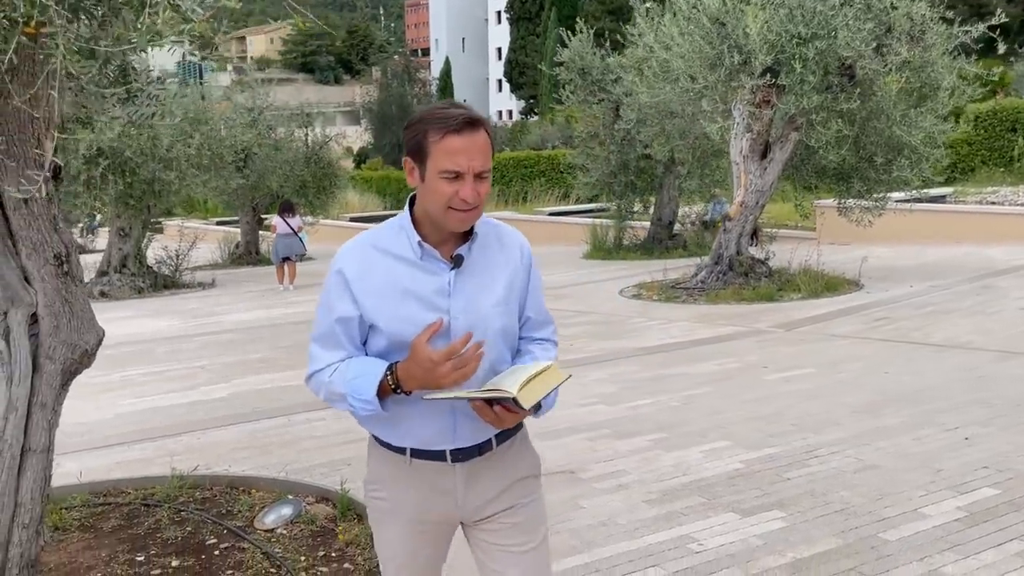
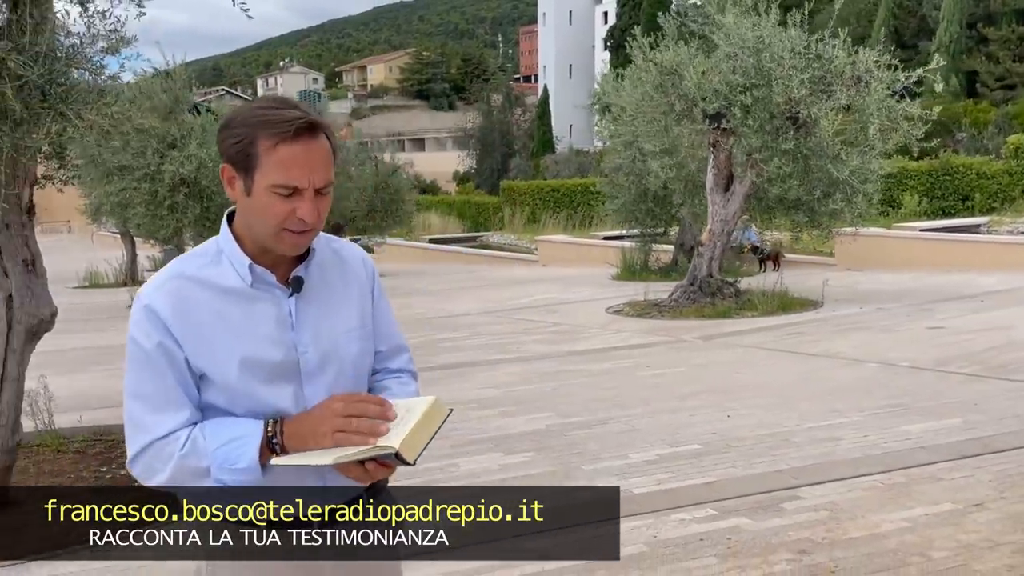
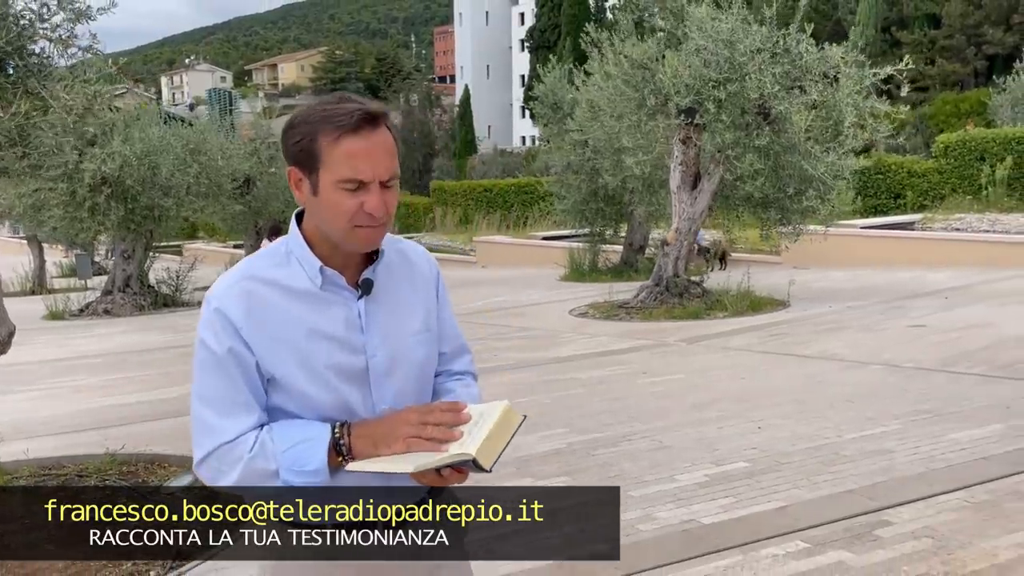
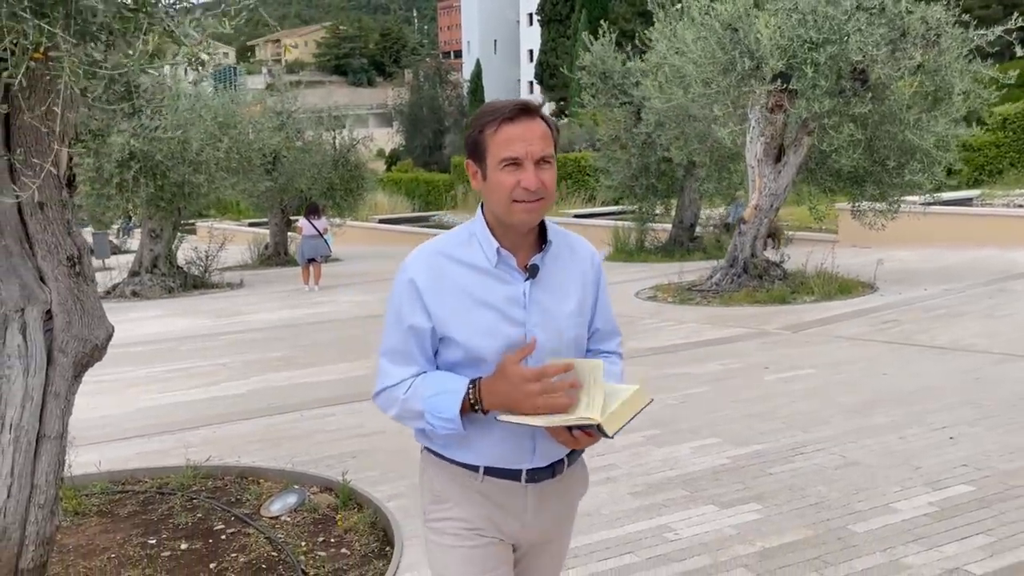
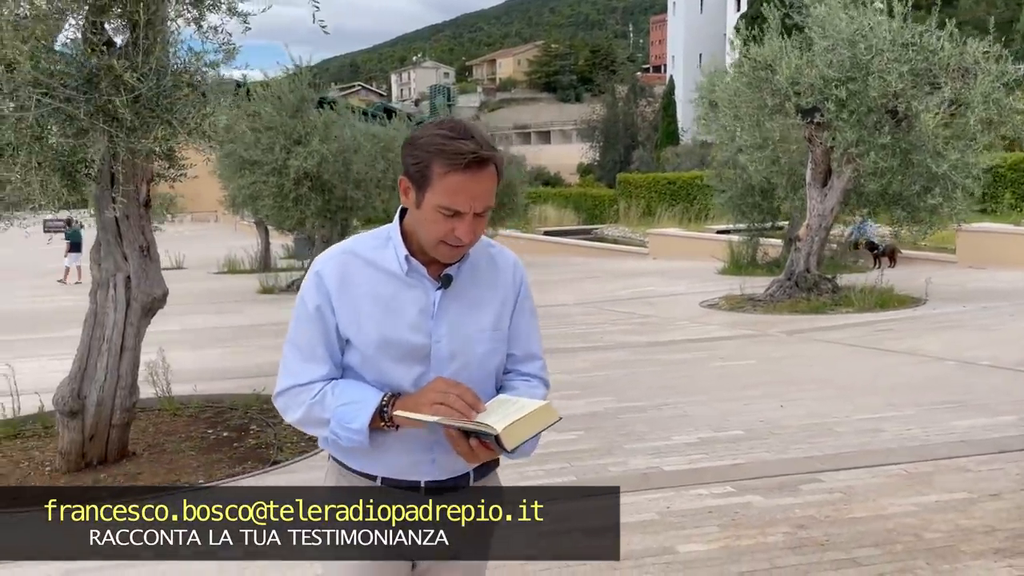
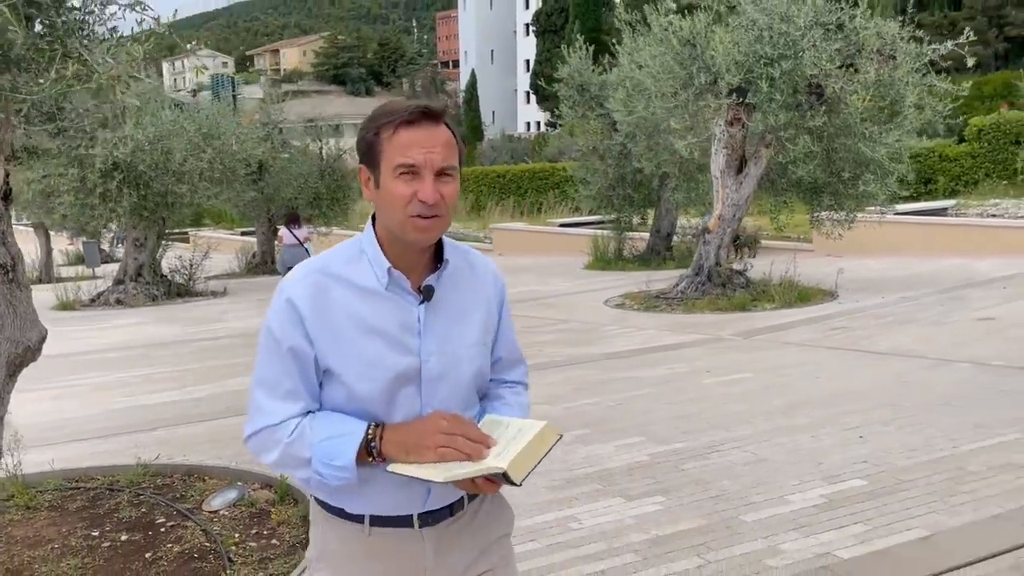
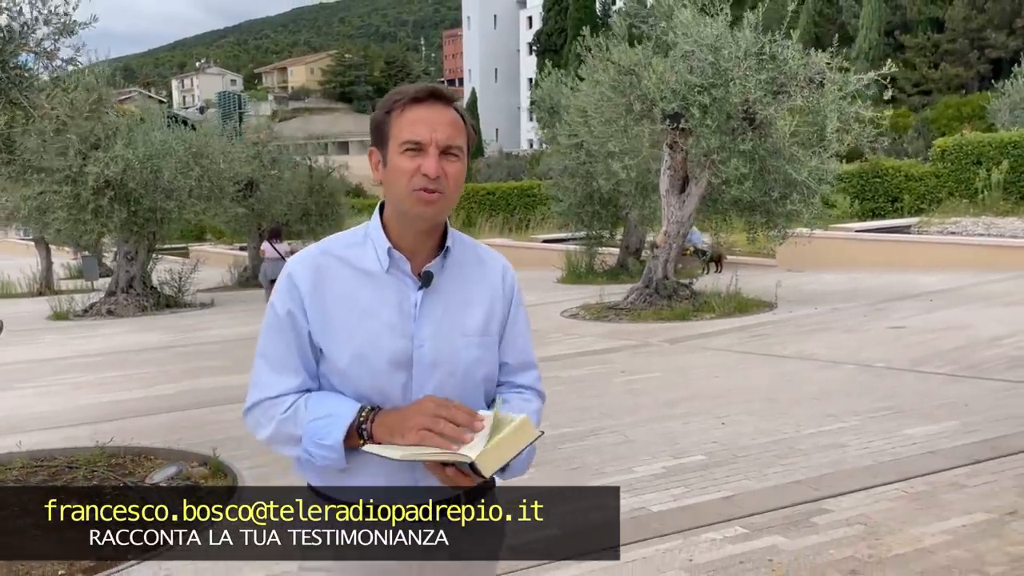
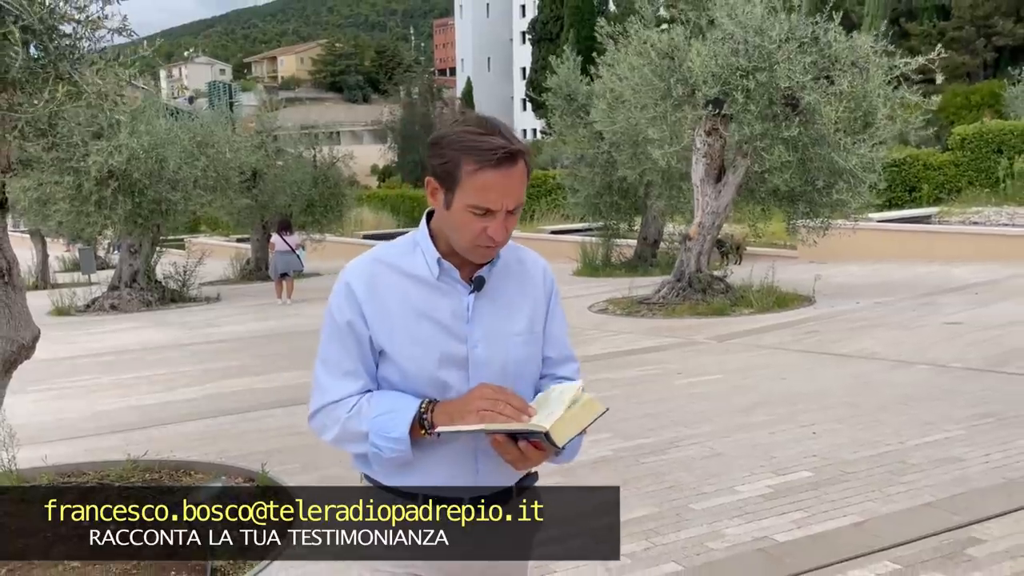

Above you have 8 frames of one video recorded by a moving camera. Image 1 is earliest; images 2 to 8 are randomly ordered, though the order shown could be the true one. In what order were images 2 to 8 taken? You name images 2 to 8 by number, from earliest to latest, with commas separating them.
4, 6, 8, 3, 7, 2, 5
